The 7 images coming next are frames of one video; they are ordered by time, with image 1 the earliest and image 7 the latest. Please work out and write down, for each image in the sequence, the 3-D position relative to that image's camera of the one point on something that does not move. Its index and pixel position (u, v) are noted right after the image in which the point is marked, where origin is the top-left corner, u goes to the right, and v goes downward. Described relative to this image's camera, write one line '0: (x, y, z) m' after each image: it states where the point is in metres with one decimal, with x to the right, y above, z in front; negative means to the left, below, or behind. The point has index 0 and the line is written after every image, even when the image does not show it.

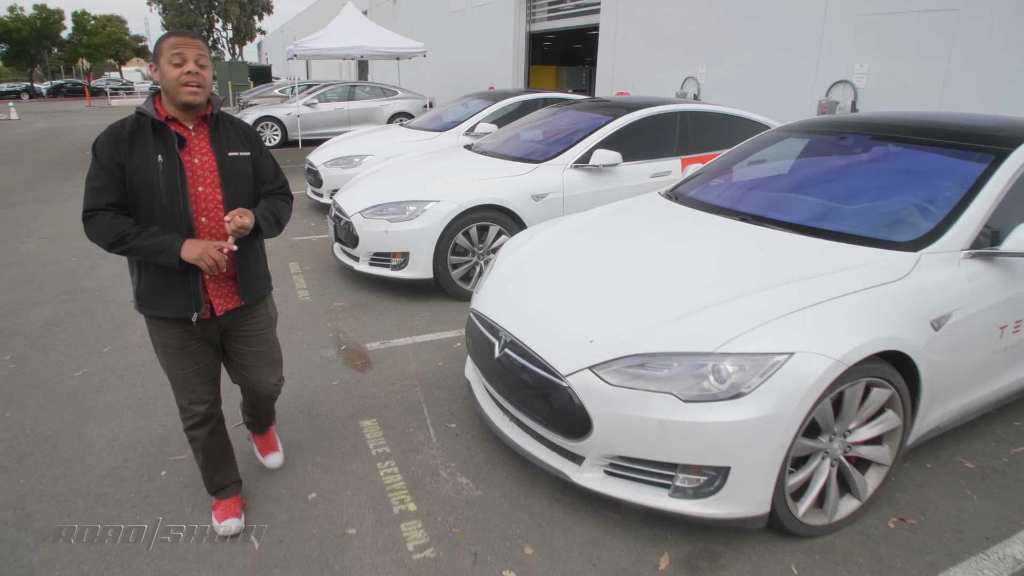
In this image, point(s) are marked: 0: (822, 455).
0: (+1.3, -0.7, +2.4) m
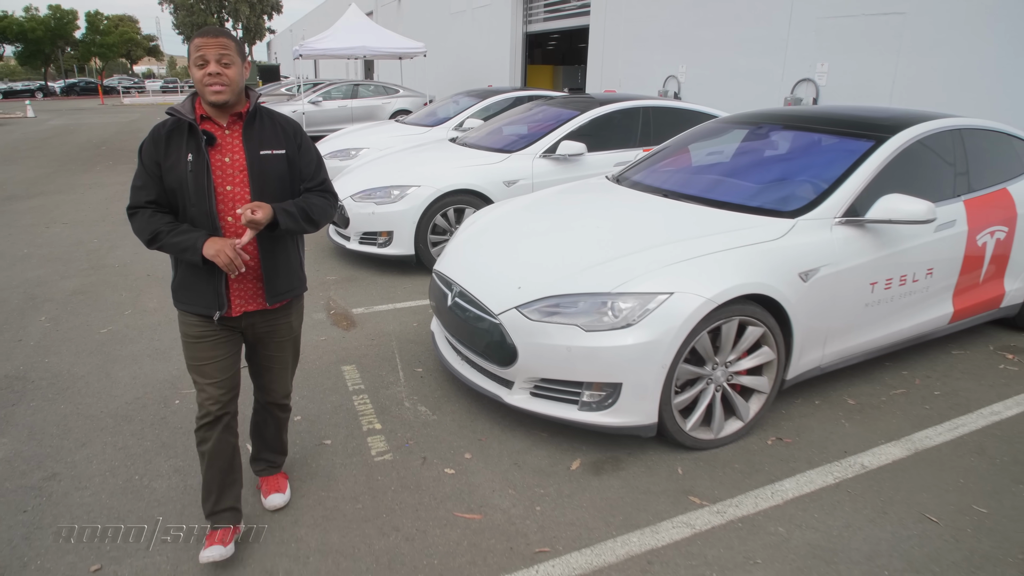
0: (+1.0, -0.5, +2.9) m
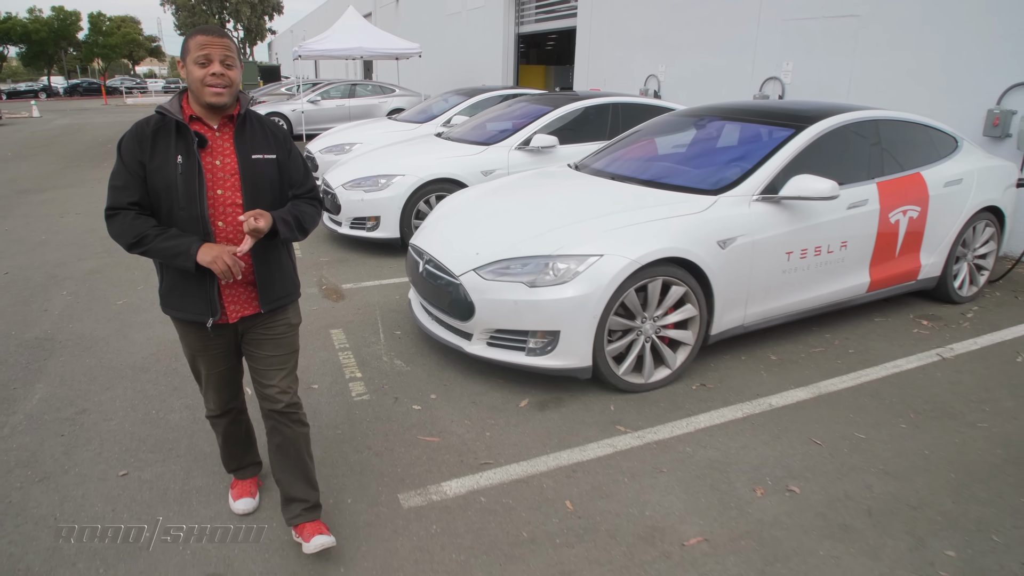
0: (+0.8, -0.3, +3.4) m
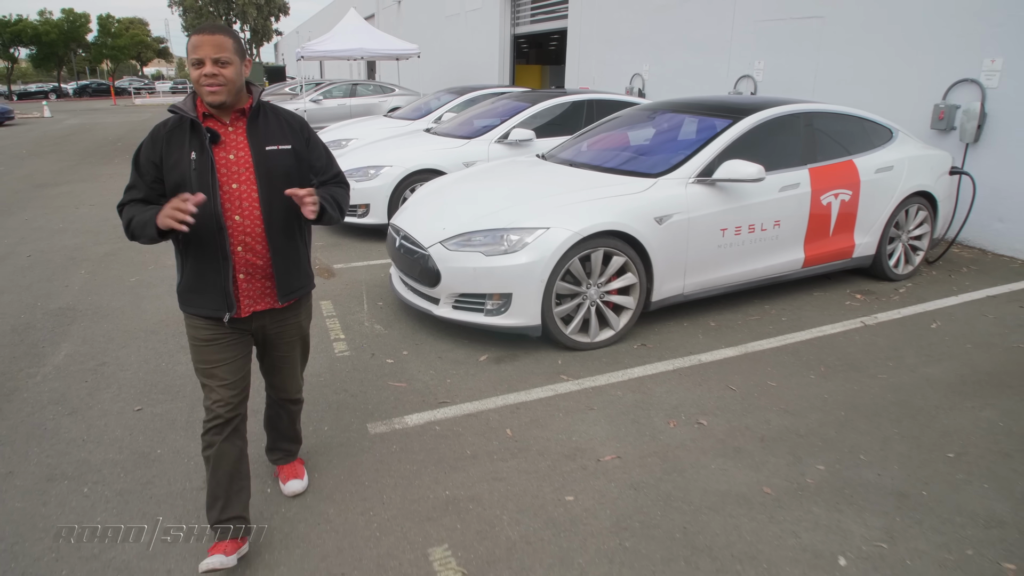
0: (+0.5, -0.1, +4.0) m
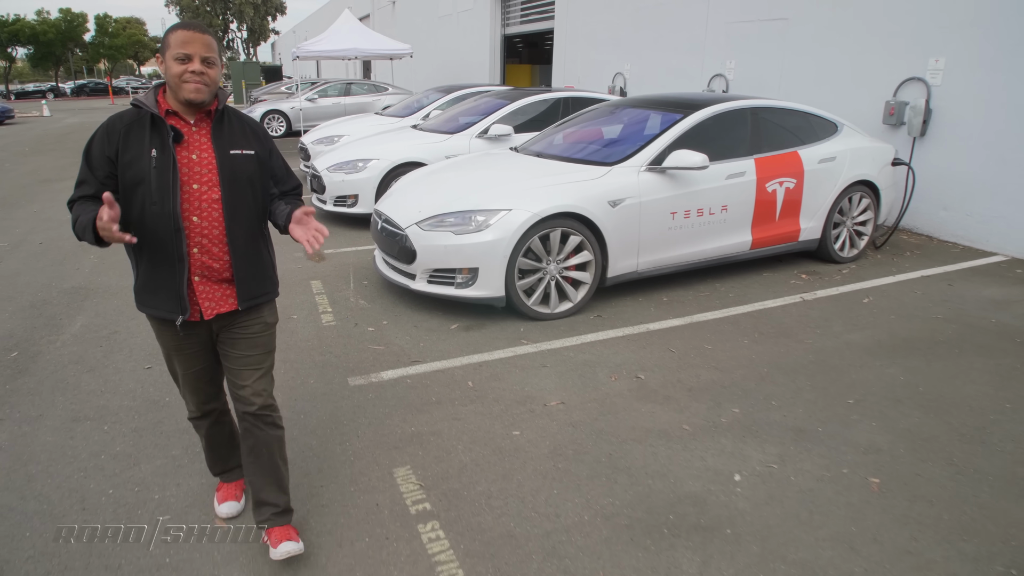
0: (+0.3, +0.1, +4.4) m
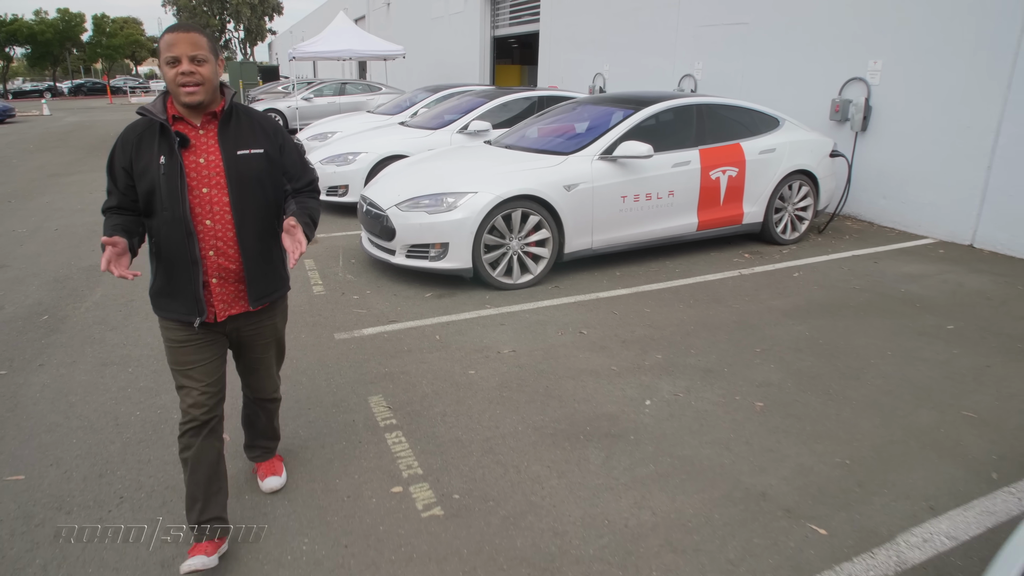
0: (-0.1, +0.4, +5.1) m
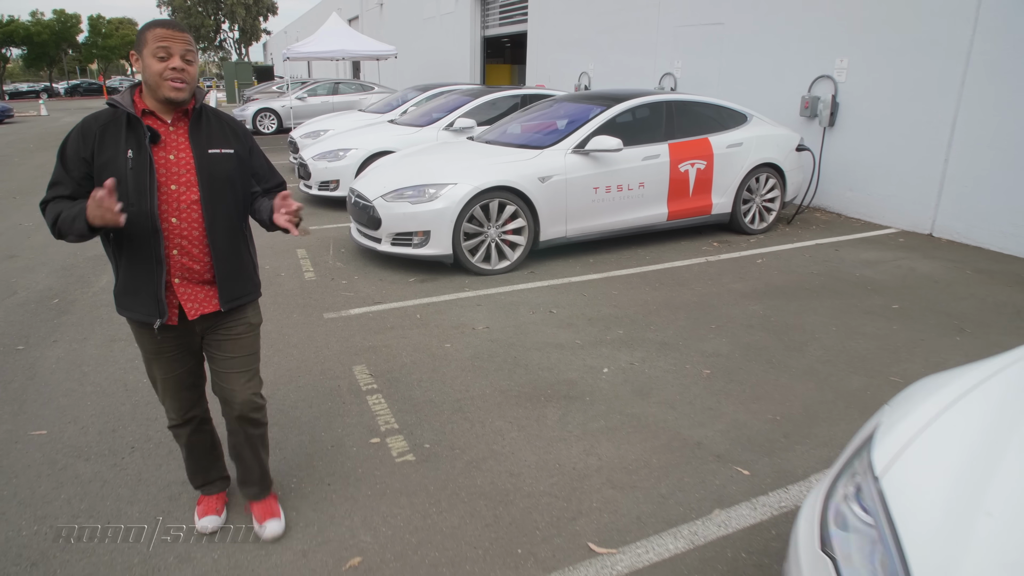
0: (-0.3, +0.5, +5.4) m
